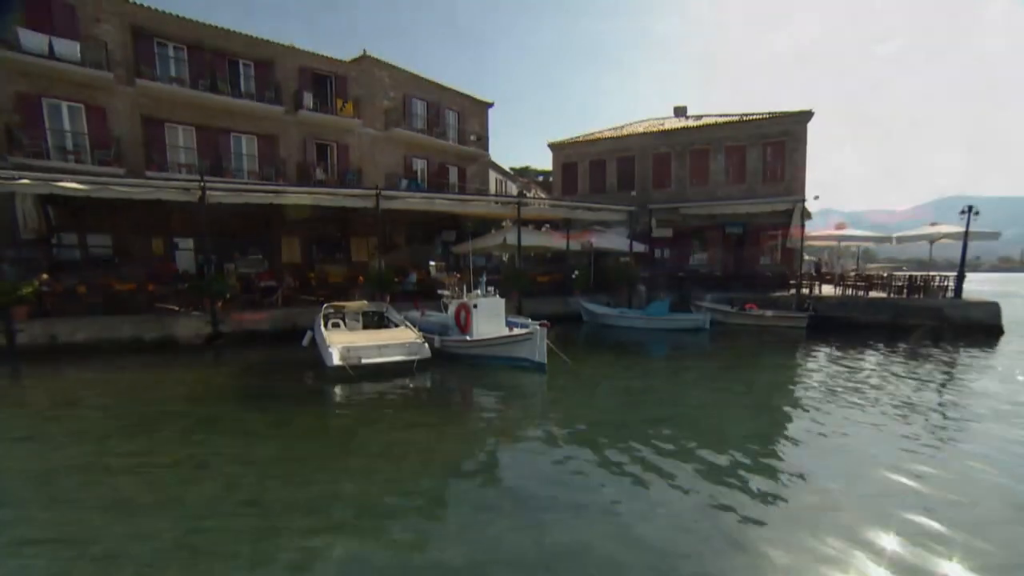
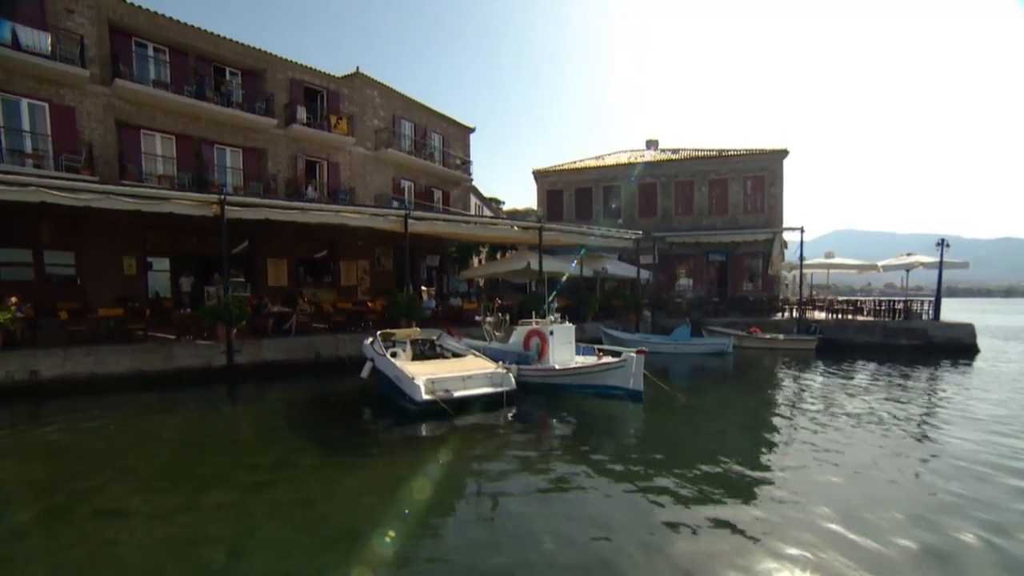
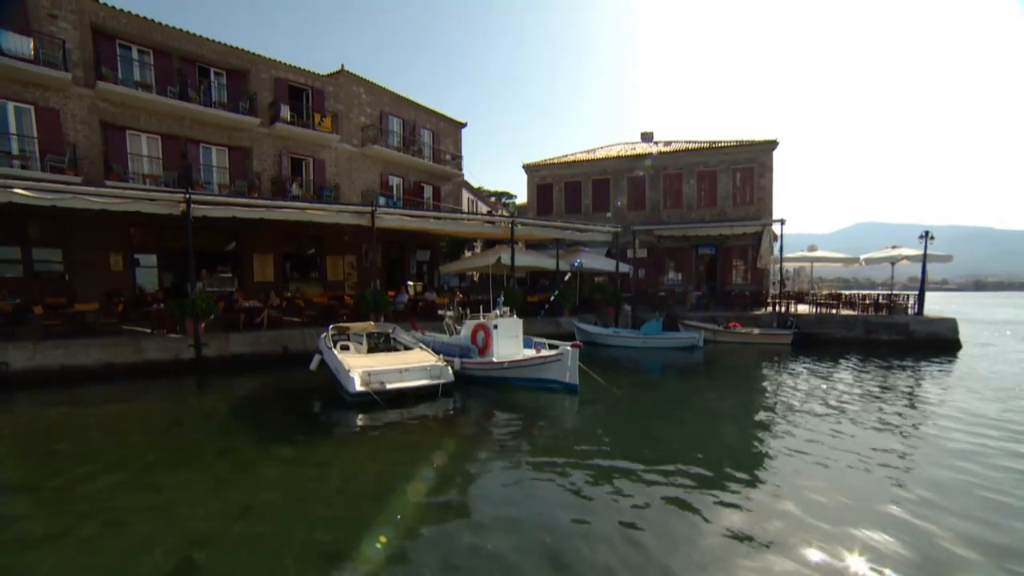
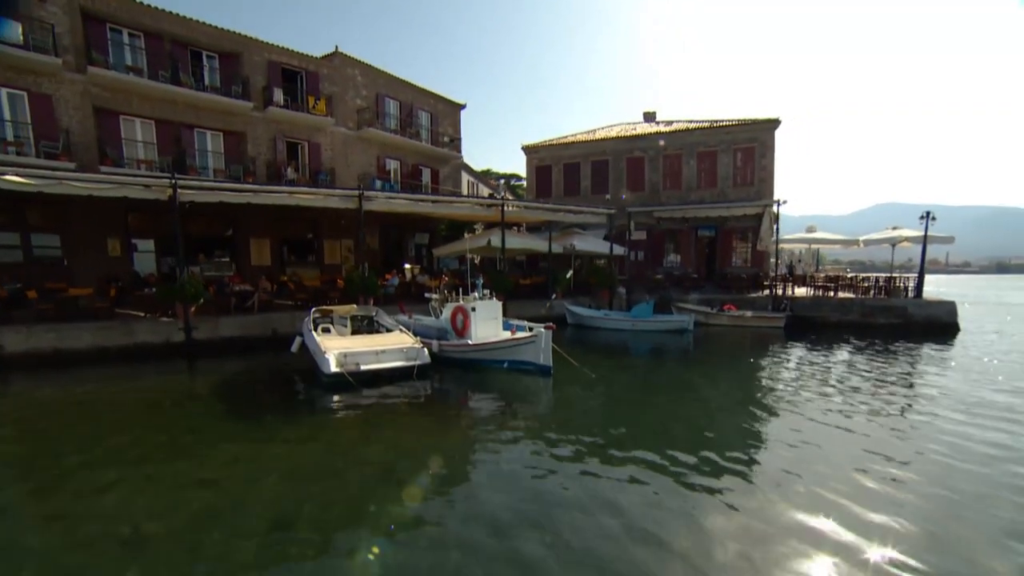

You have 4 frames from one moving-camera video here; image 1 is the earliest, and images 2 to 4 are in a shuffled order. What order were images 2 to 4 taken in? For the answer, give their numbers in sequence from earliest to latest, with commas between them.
4, 3, 2
